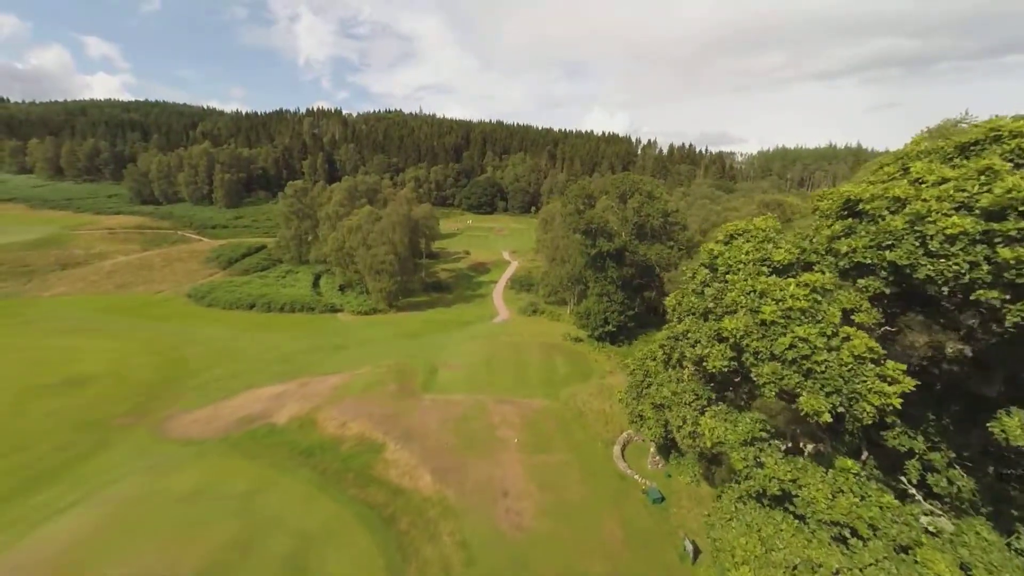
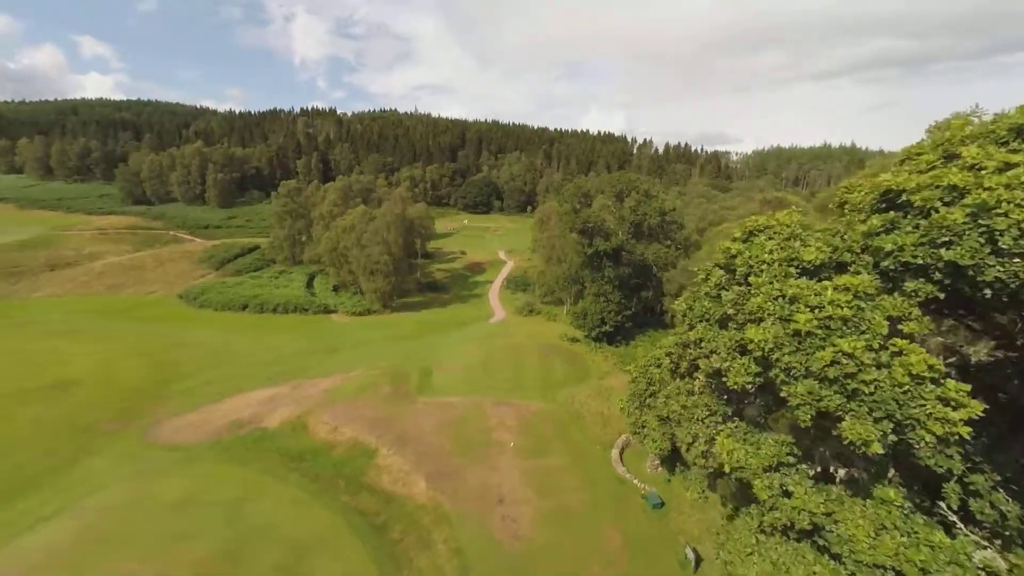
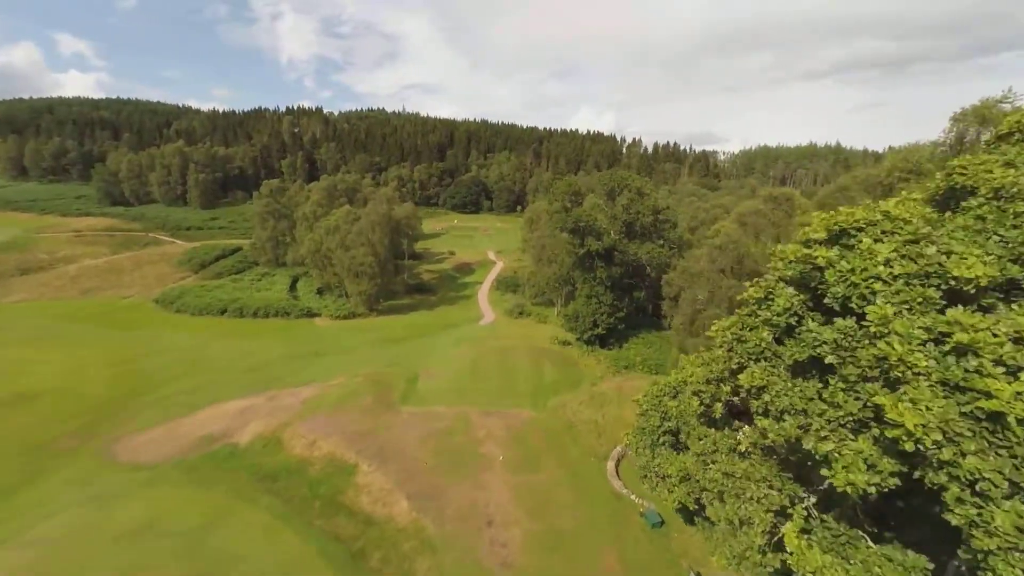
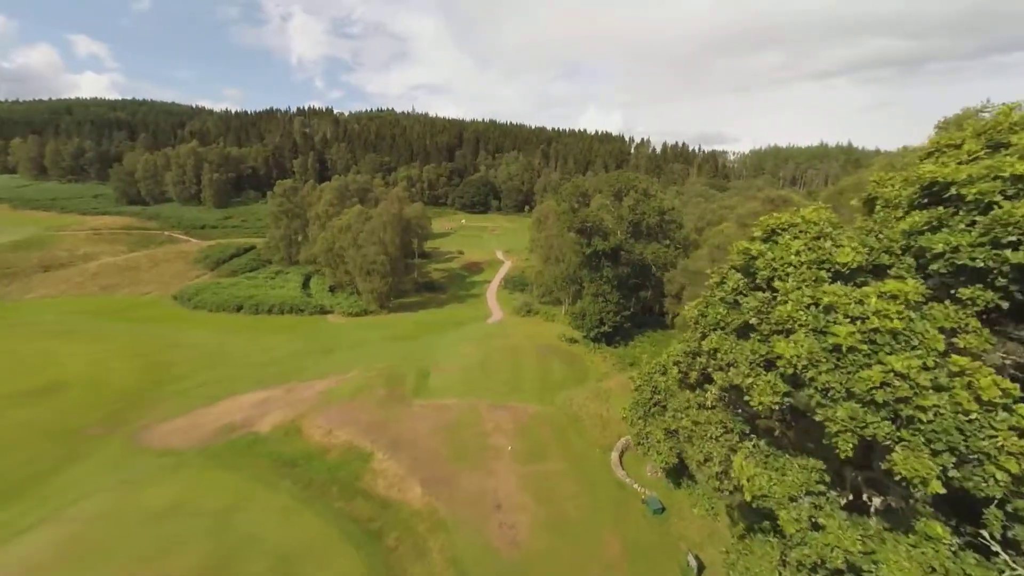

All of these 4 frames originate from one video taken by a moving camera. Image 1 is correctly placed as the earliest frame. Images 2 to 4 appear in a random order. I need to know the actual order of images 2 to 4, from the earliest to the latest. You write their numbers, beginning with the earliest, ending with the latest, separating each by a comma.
2, 4, 3
